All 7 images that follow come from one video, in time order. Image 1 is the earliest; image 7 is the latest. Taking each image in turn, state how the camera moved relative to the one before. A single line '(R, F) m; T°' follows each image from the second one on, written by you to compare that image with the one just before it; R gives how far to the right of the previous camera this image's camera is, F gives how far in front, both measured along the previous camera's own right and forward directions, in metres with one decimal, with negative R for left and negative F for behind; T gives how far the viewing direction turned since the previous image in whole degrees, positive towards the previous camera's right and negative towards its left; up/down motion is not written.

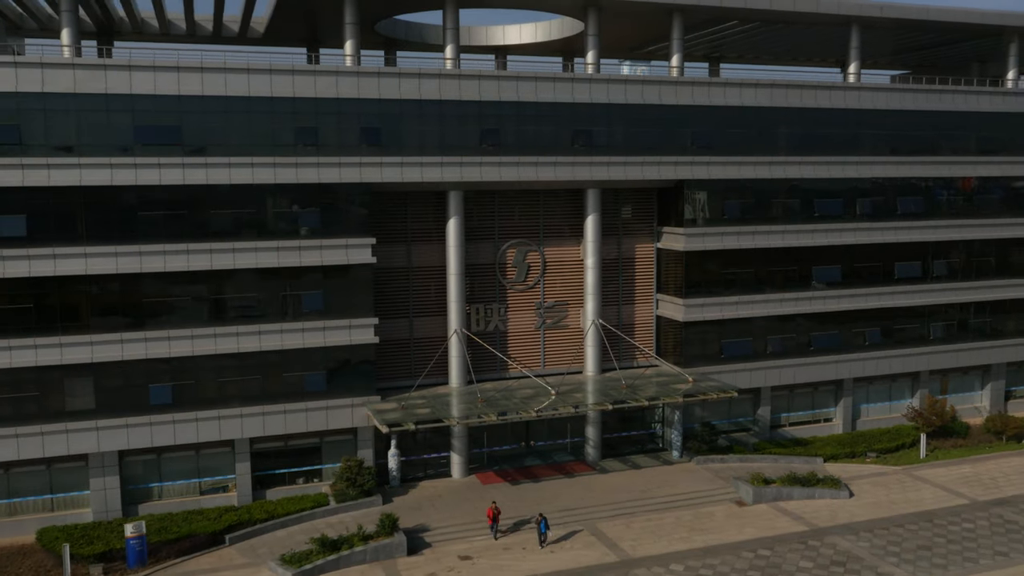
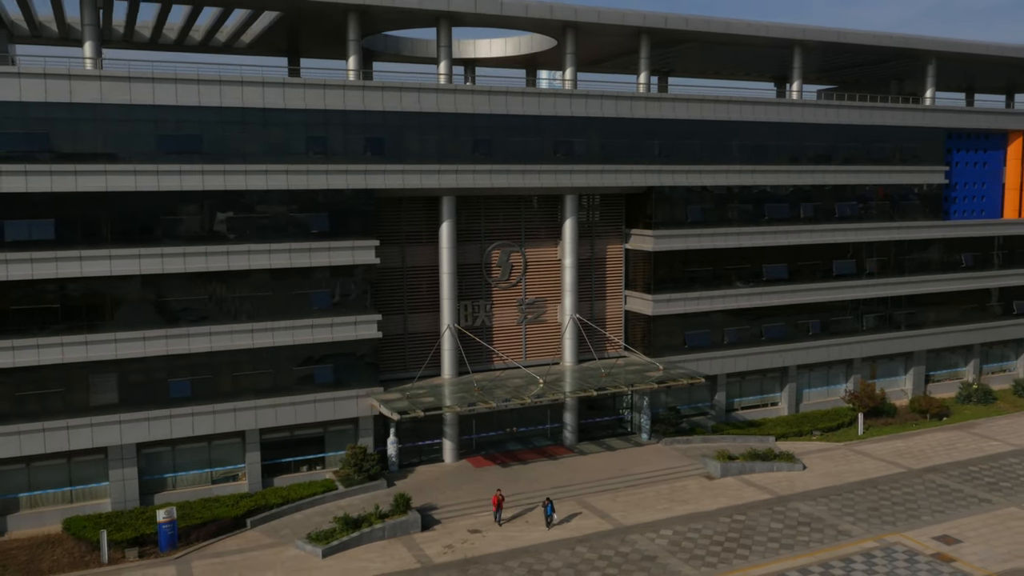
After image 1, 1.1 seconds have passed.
(-2.9, -2.6) m; +6°
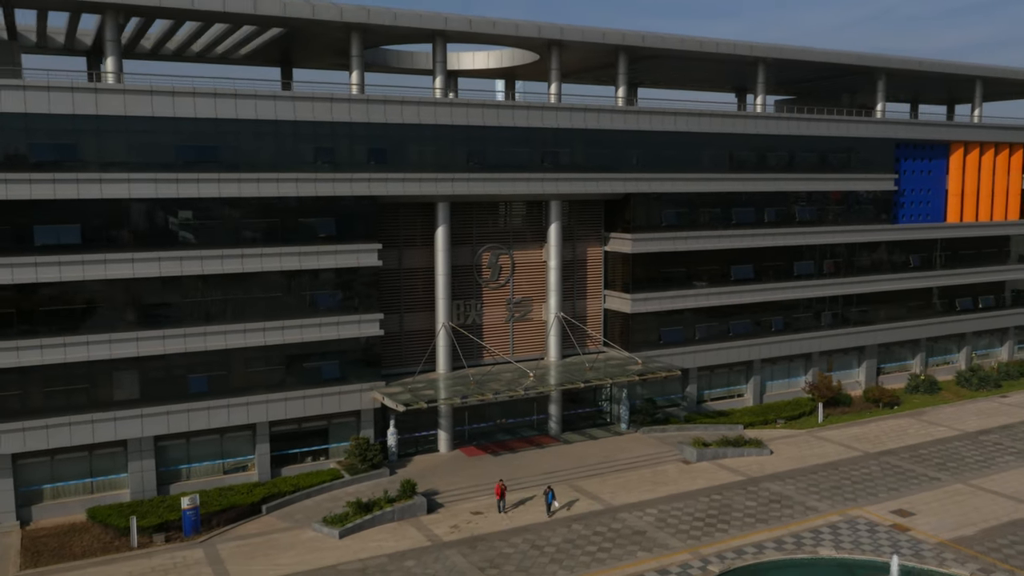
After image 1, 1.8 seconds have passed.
(-1.7, -2.4) m; +3°
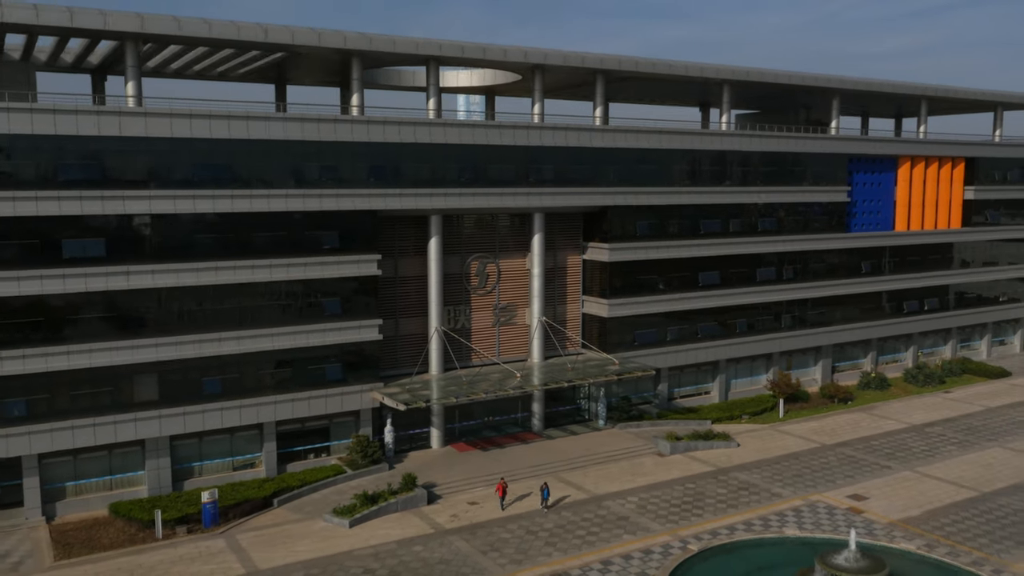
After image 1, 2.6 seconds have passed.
(-1.4, -2.8) m; +3°
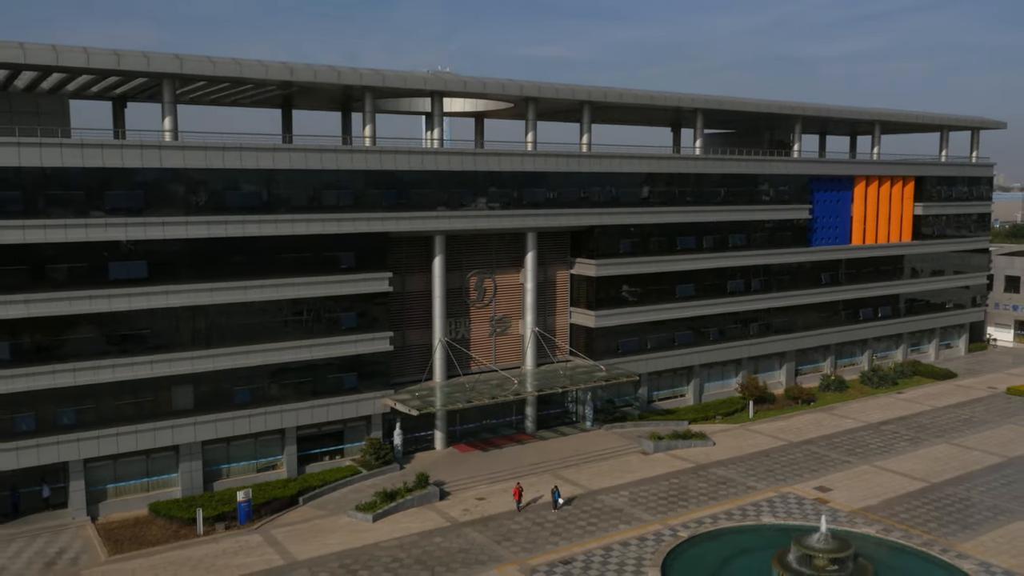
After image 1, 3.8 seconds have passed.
(-2.0, -3.6) m; +3°
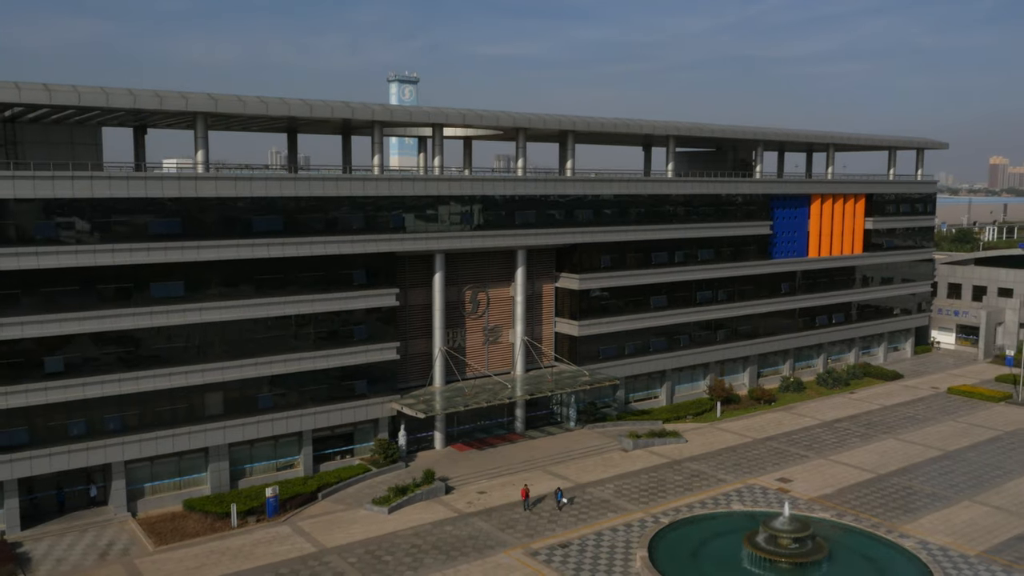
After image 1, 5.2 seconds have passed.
(-1.8, -4.3) m; +3°
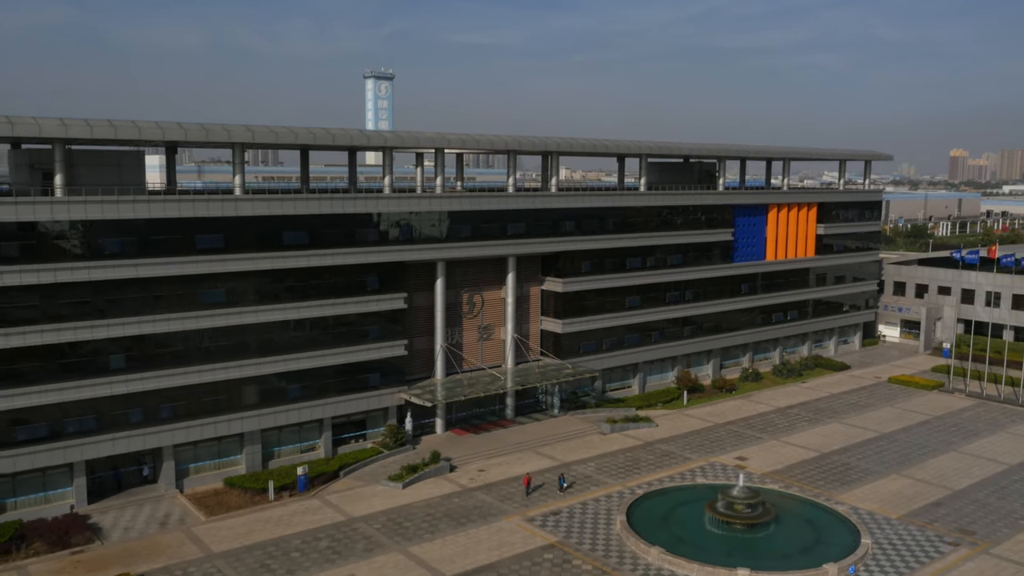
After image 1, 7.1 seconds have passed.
(-1.6, -6.3) m; +2°
